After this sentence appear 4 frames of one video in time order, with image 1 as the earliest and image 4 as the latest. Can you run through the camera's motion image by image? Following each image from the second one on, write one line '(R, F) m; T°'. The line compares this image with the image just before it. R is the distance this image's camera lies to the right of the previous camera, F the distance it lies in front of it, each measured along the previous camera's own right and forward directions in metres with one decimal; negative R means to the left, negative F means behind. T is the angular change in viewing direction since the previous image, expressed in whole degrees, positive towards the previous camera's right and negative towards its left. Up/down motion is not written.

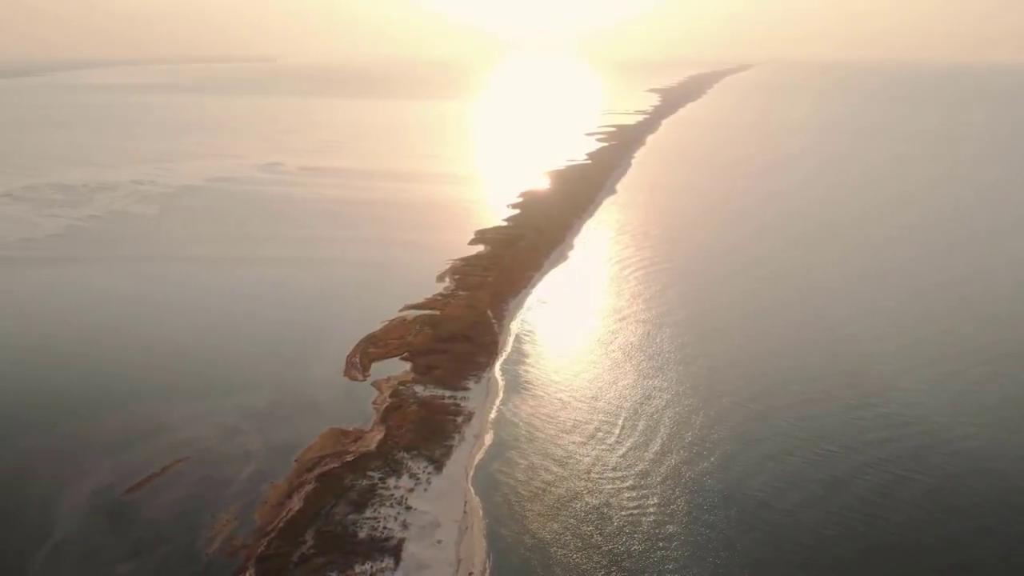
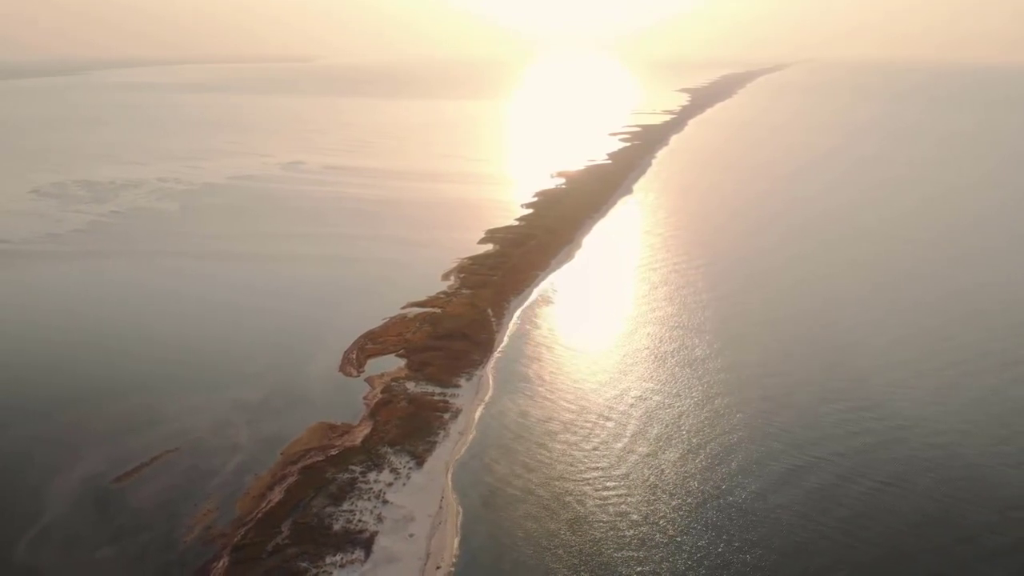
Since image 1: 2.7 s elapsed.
(+1.2, -0.1) m; -2°
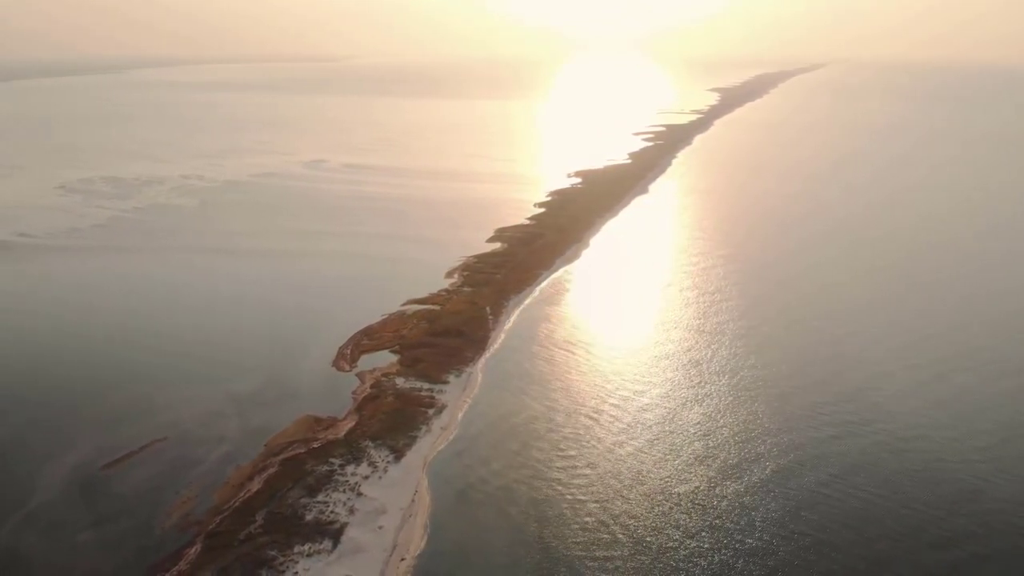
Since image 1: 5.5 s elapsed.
(+1.3, -0.1) m; -2°
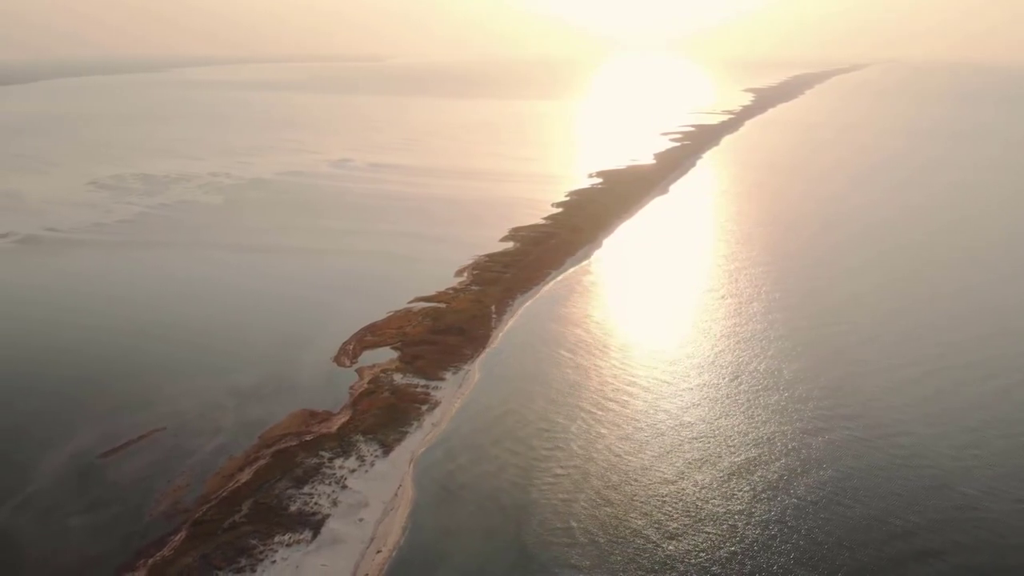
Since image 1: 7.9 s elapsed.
(+1.1, -0.1) m; -2°
